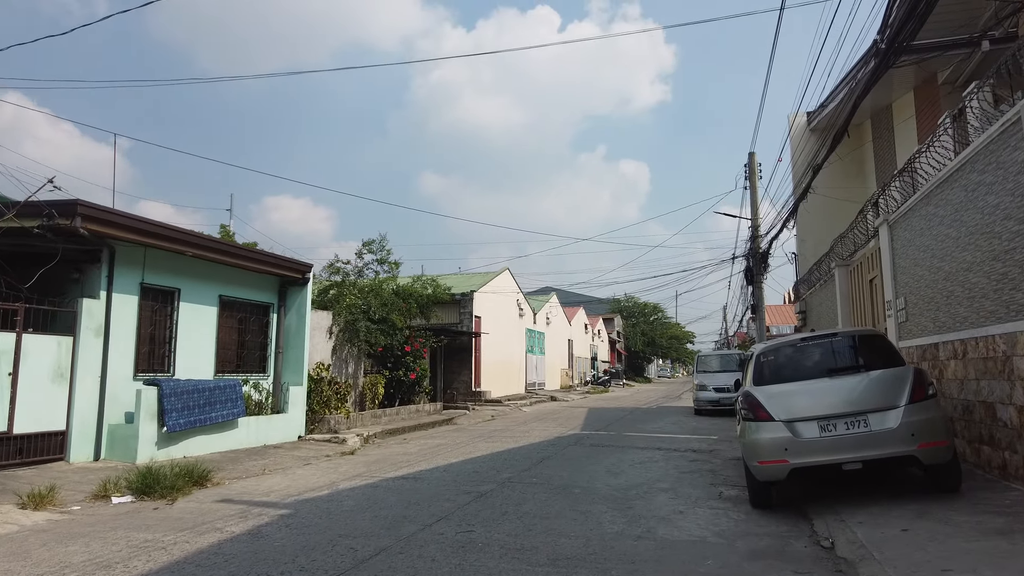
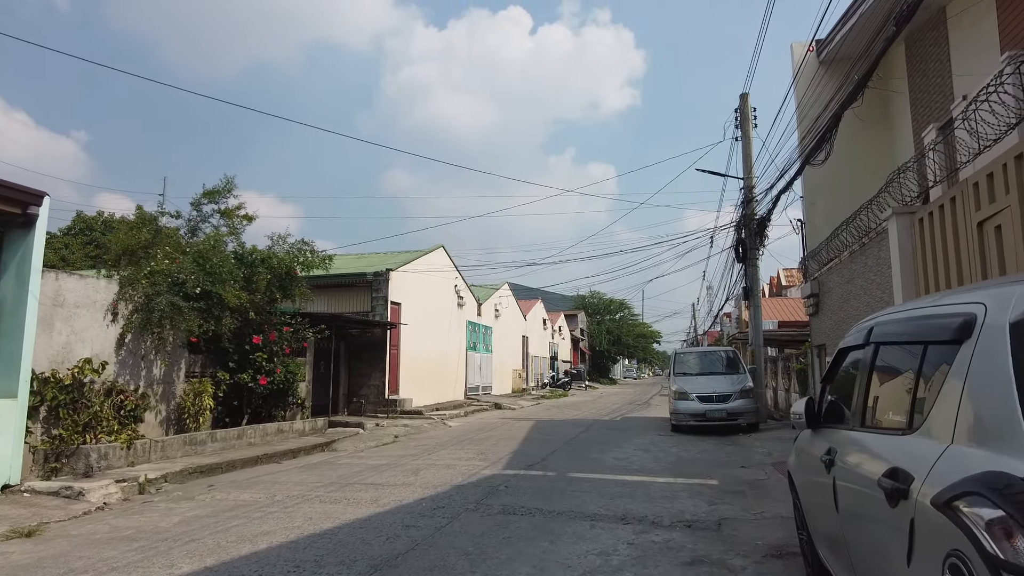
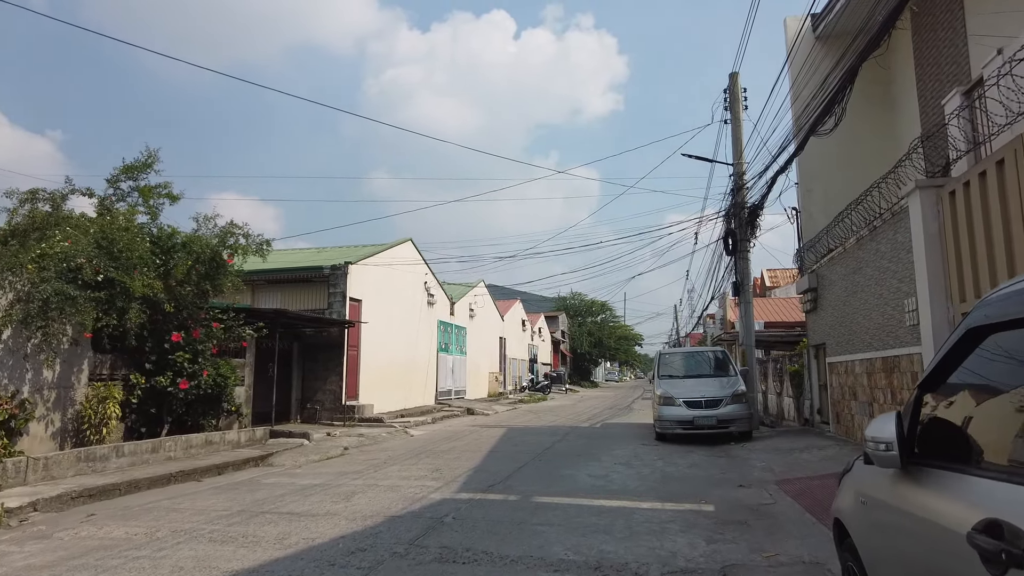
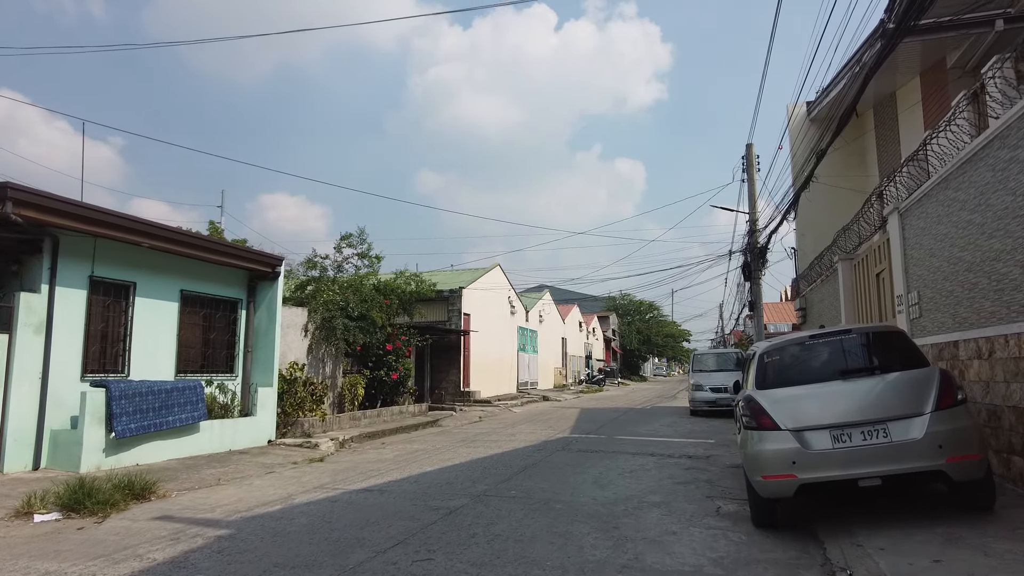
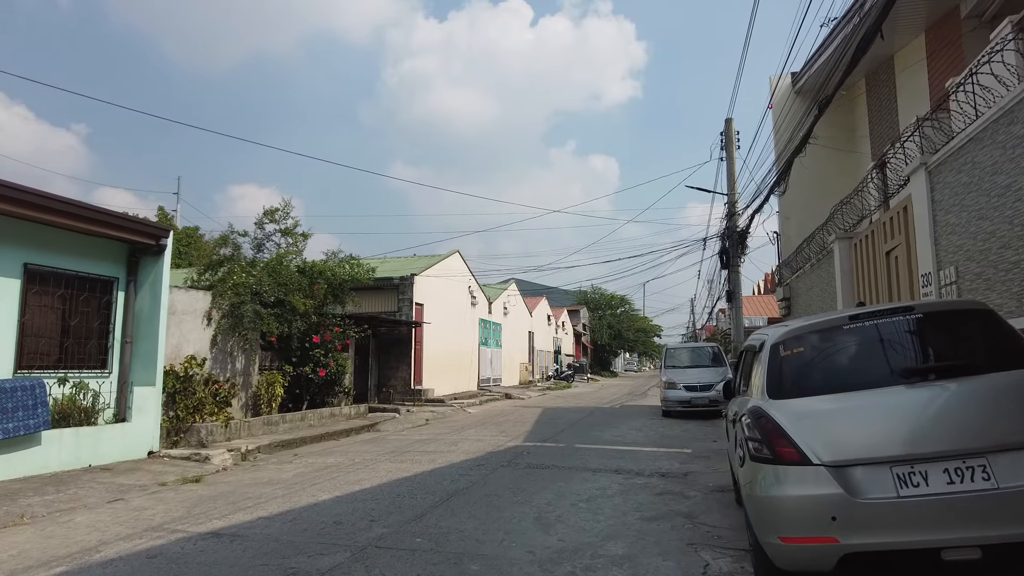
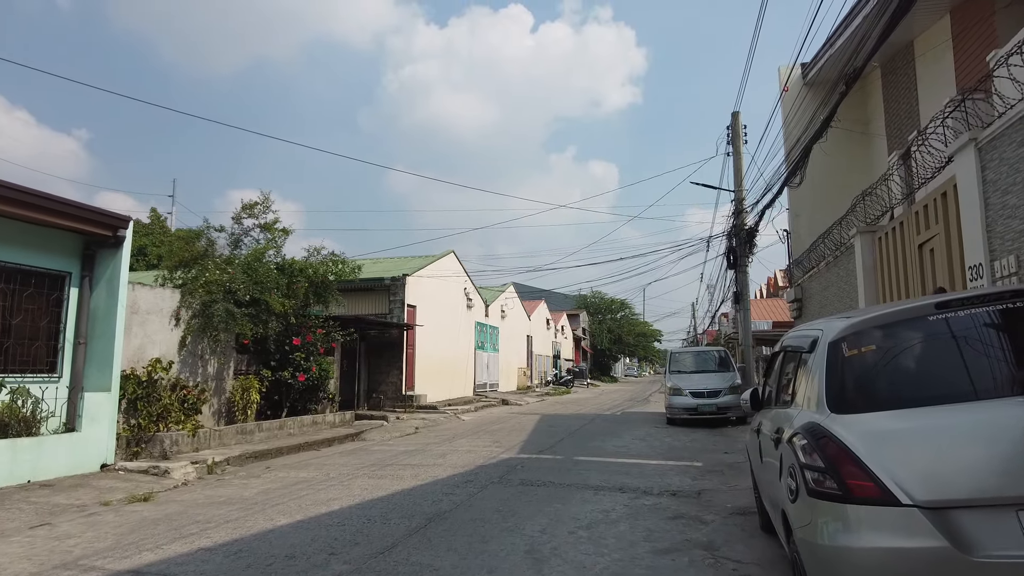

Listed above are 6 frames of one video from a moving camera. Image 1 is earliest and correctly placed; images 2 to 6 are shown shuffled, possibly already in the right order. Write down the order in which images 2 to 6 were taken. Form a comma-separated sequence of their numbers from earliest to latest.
4, 5, 6, 2, 3
